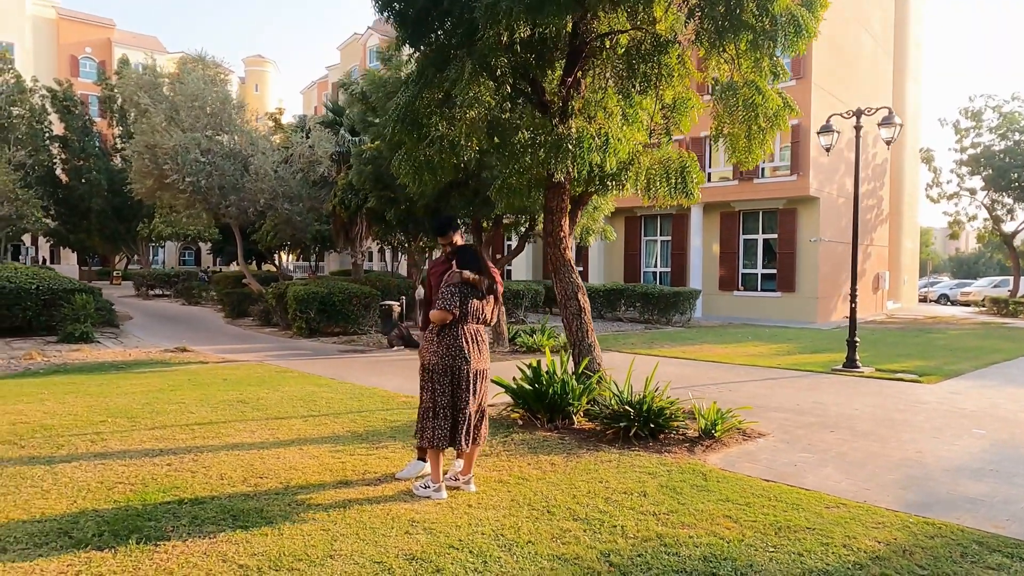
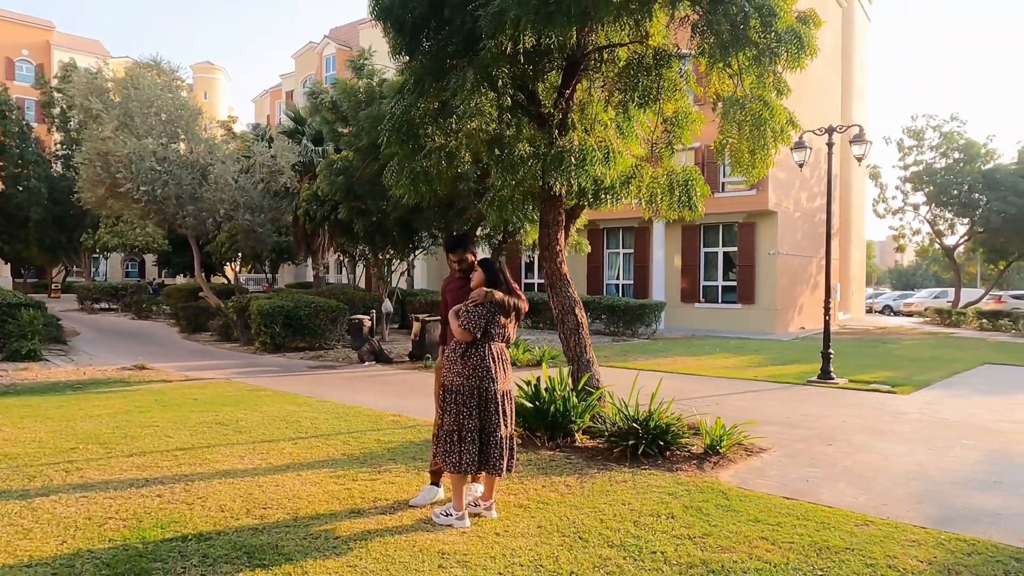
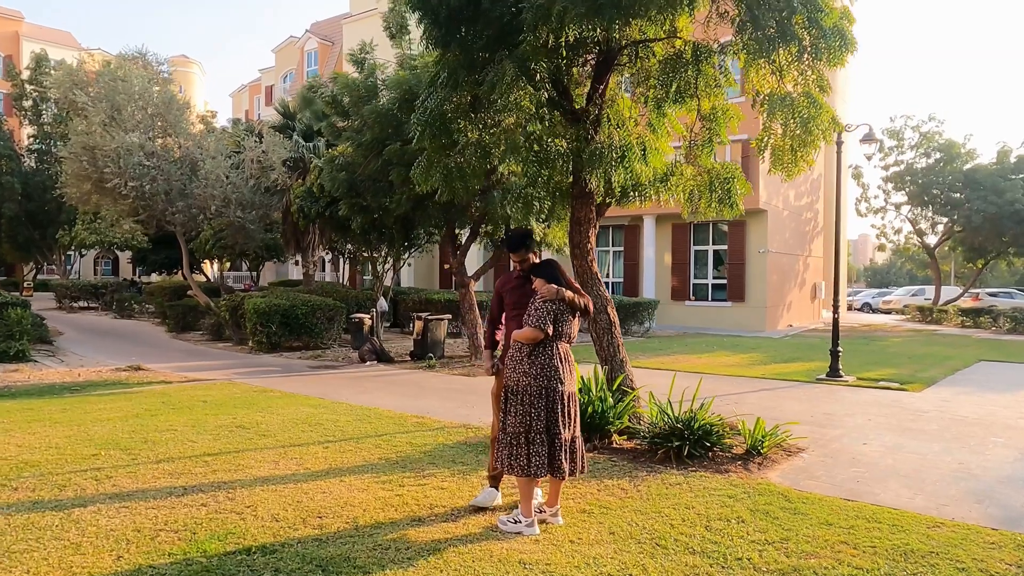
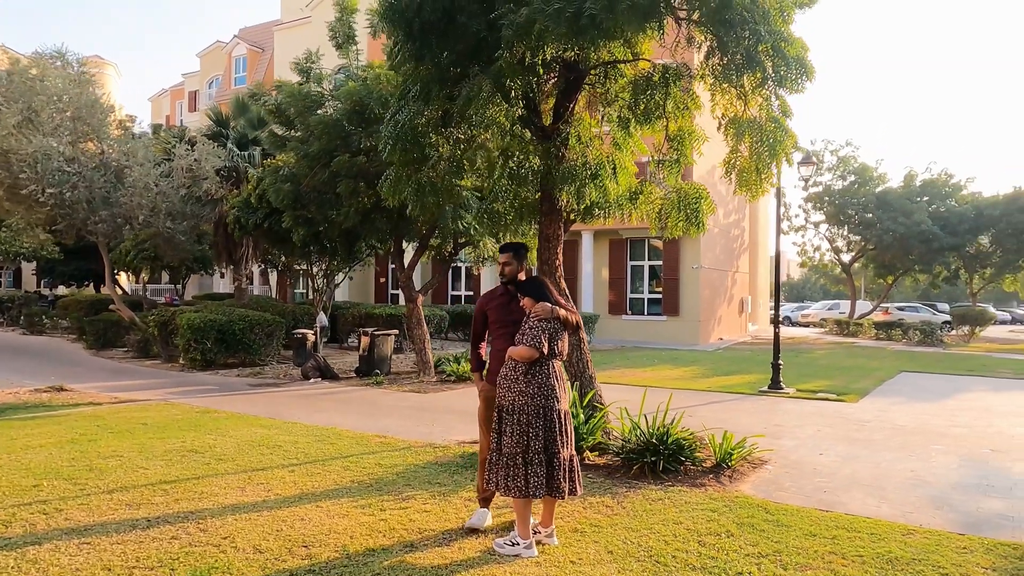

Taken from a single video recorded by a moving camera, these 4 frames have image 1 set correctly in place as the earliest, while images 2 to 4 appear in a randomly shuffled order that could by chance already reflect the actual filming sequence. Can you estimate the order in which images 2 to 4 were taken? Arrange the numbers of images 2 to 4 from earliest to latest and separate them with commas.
2, 3, 4
